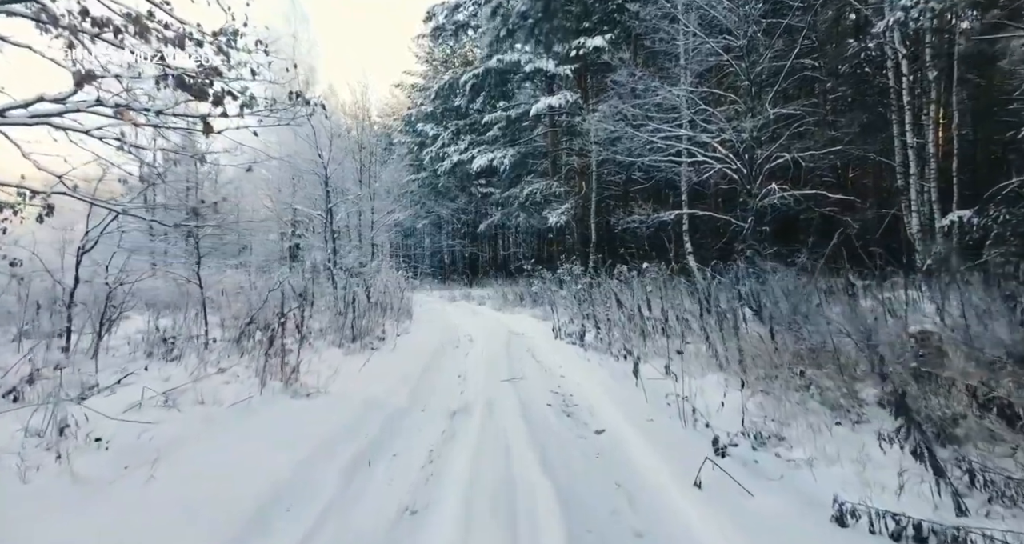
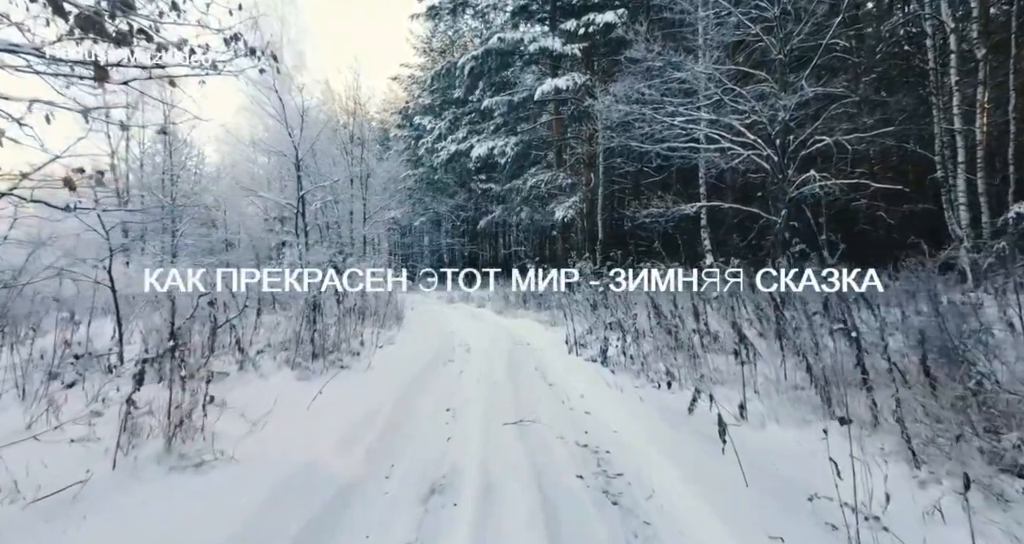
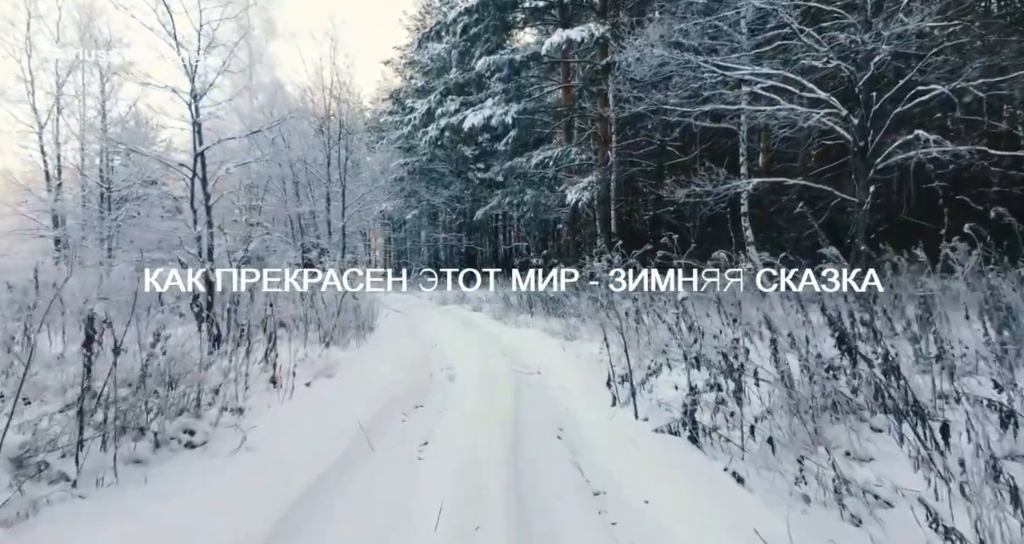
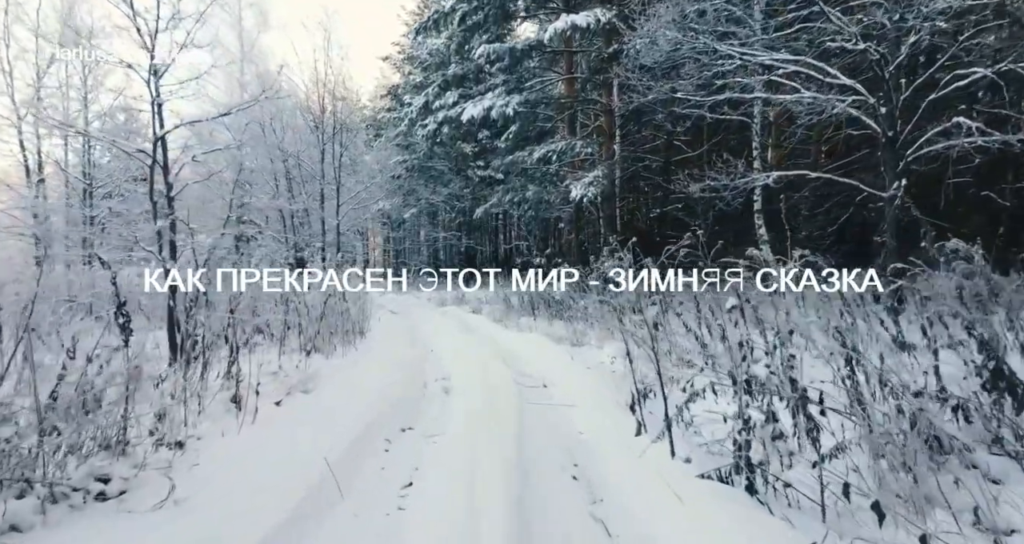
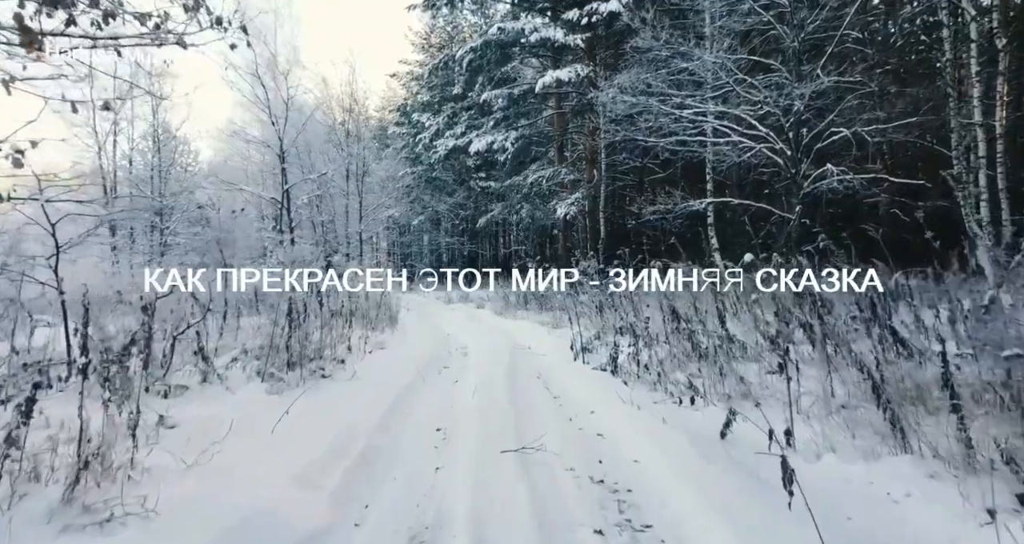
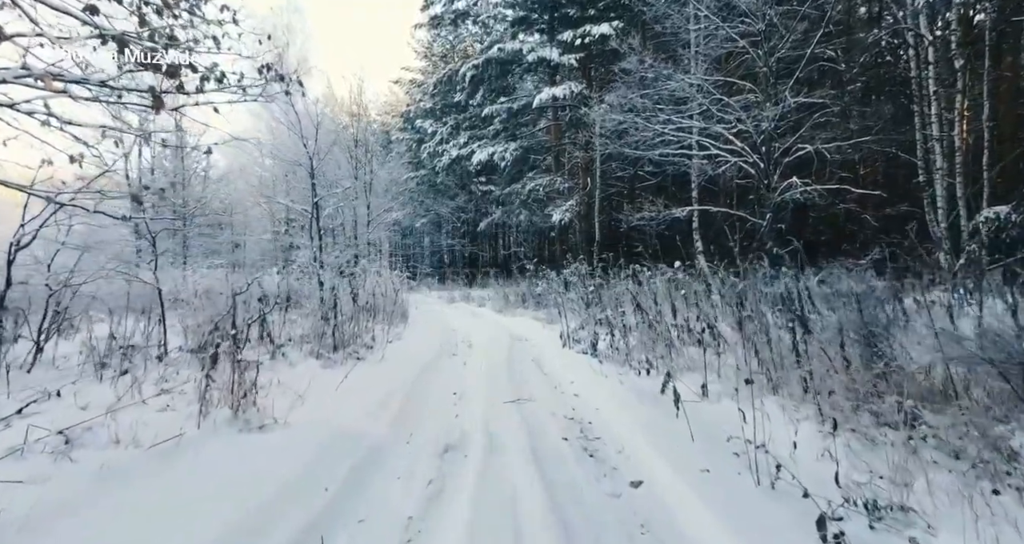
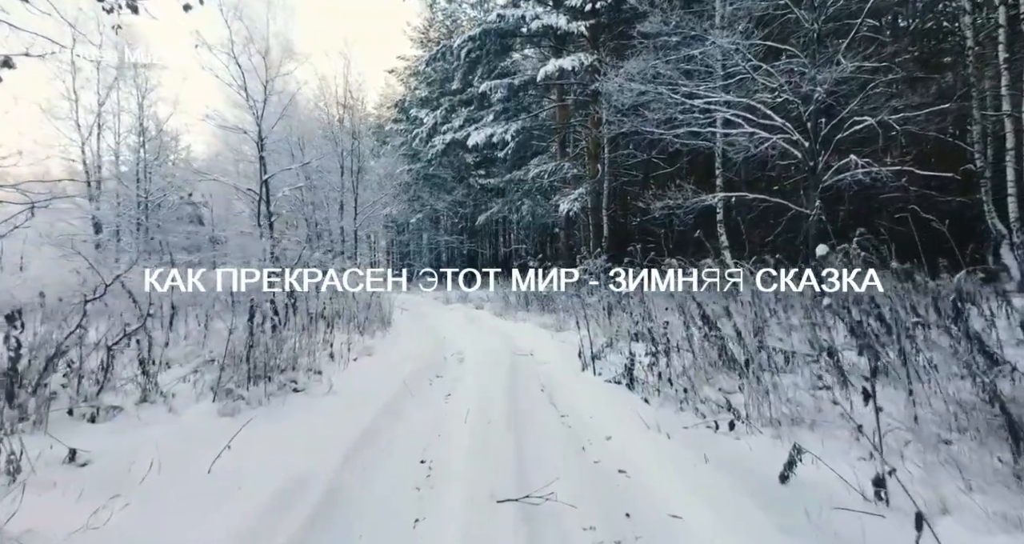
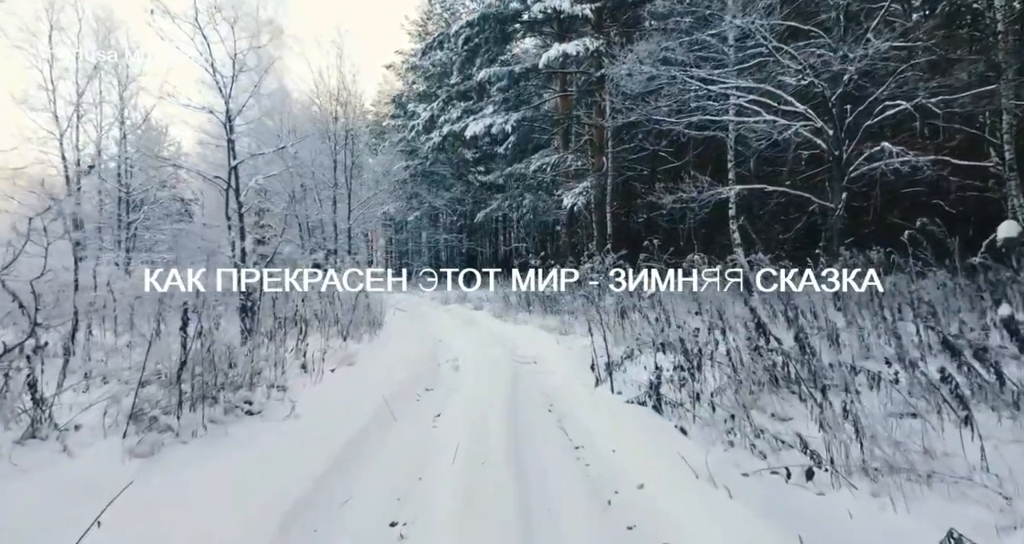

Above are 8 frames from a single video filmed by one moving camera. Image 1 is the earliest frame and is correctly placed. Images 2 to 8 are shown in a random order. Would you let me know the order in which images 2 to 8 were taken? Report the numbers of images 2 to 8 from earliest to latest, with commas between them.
6, 2, 5, 7, 8, 3, 4
